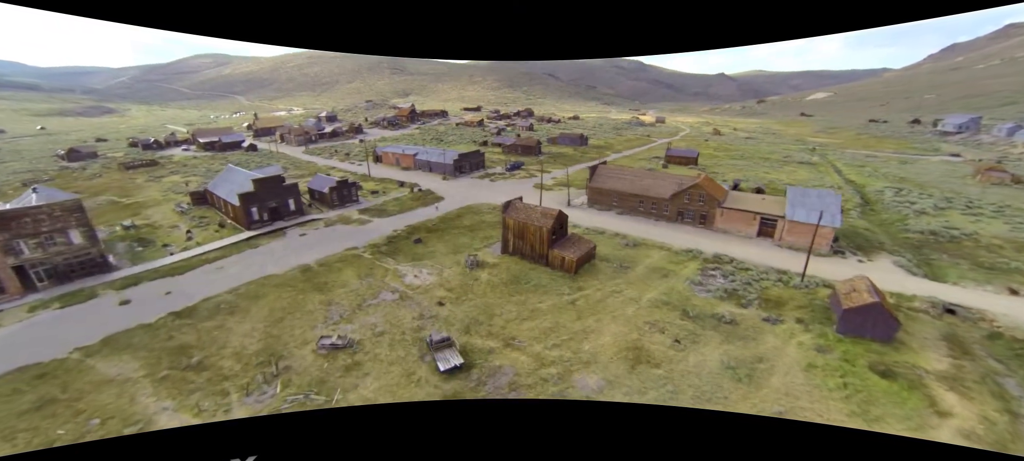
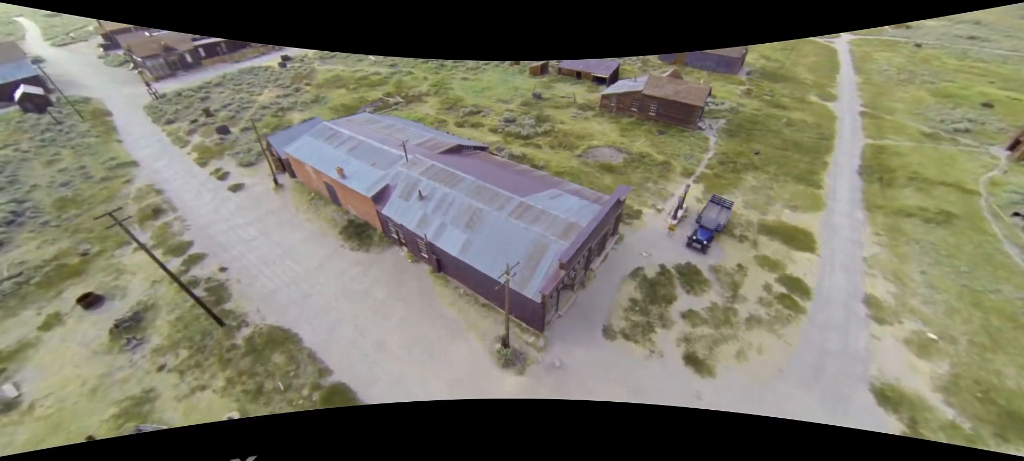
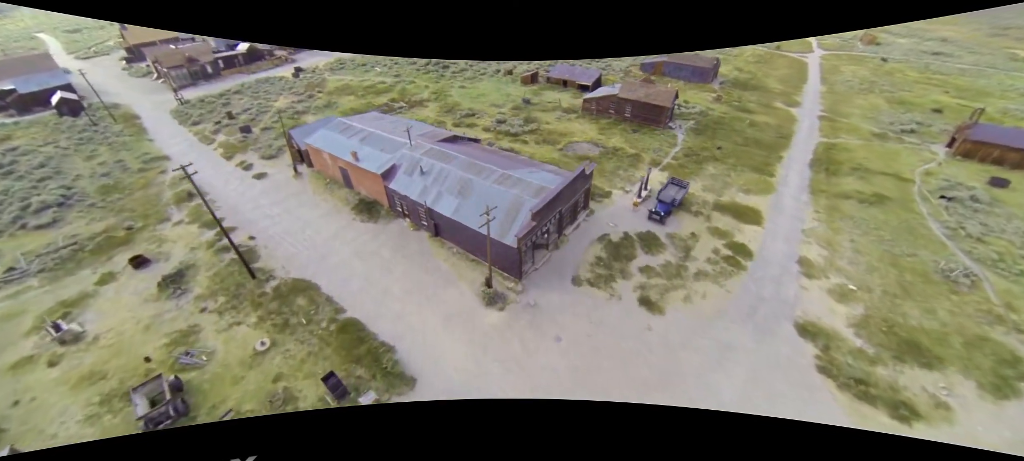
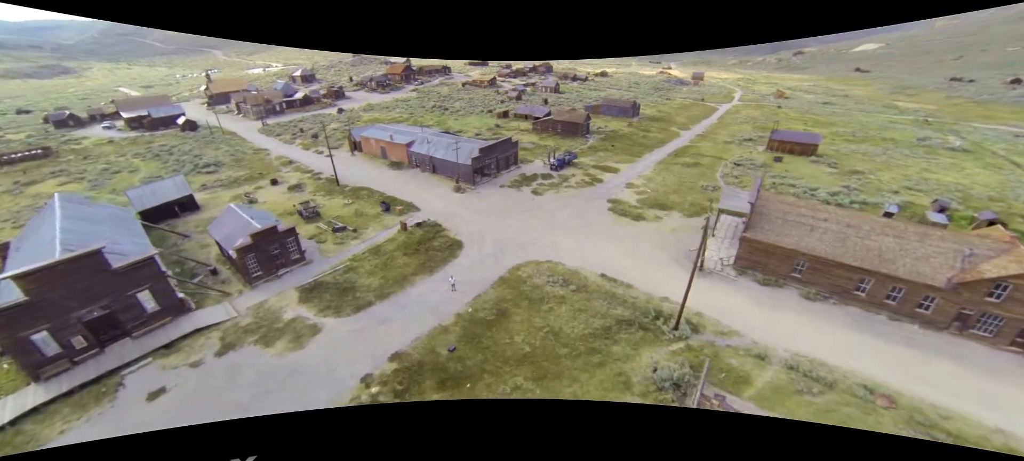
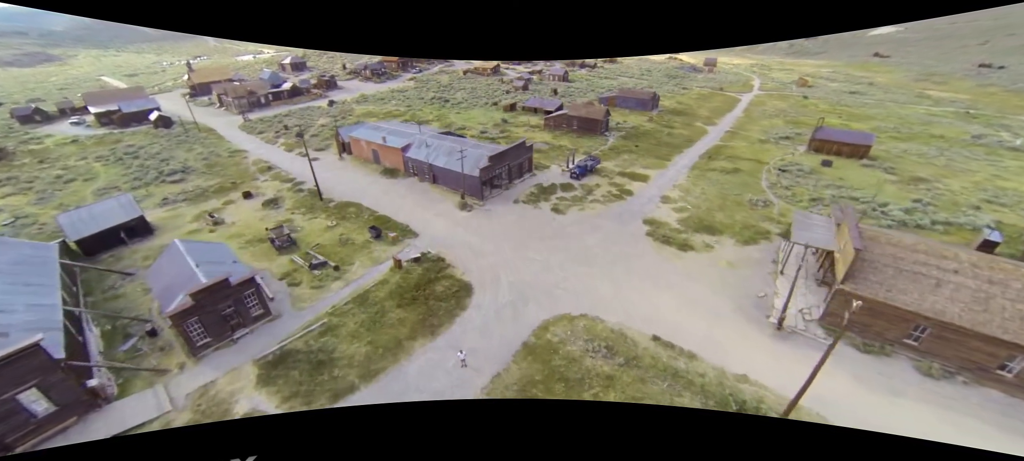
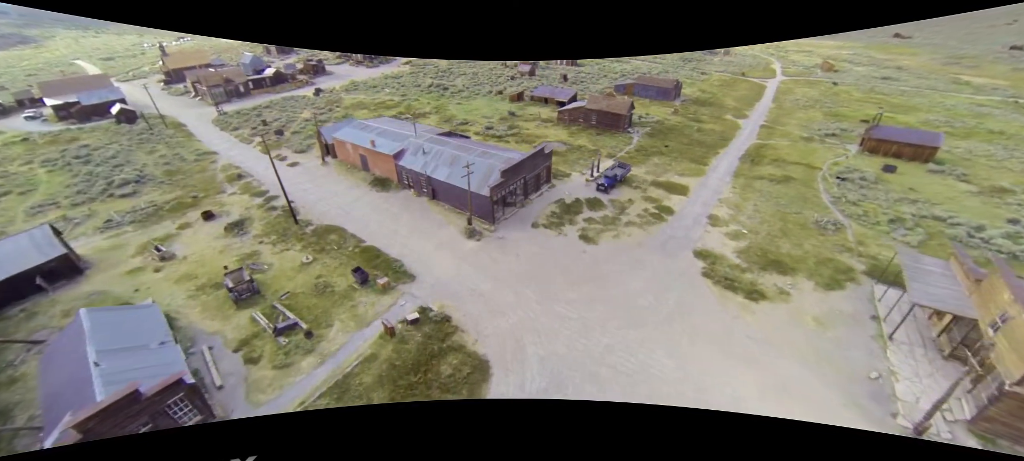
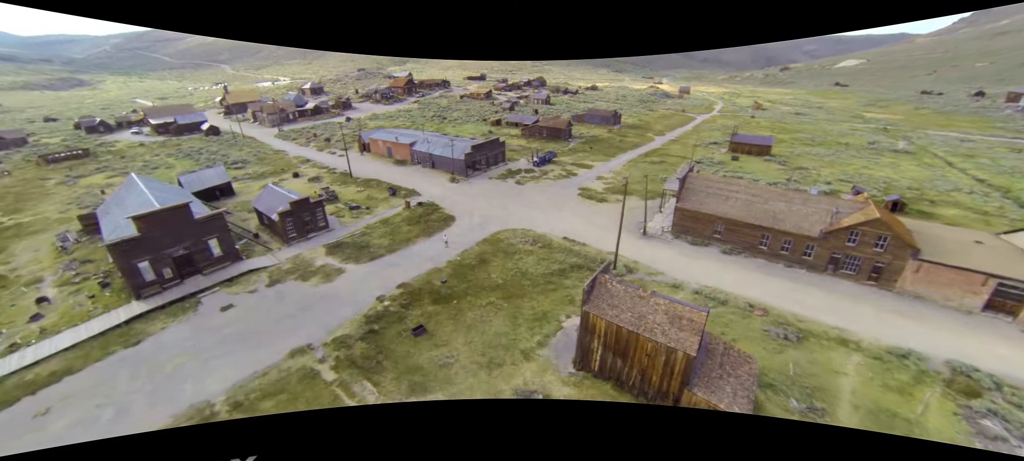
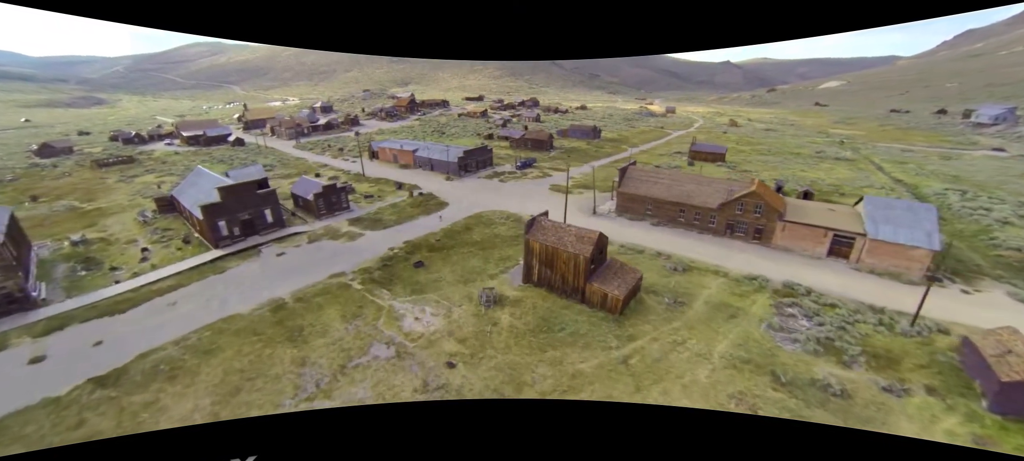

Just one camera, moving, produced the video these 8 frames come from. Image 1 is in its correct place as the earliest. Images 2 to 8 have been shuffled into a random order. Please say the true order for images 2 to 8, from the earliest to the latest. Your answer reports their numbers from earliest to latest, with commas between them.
8, 7, 4, 5, 6, 3, 2
